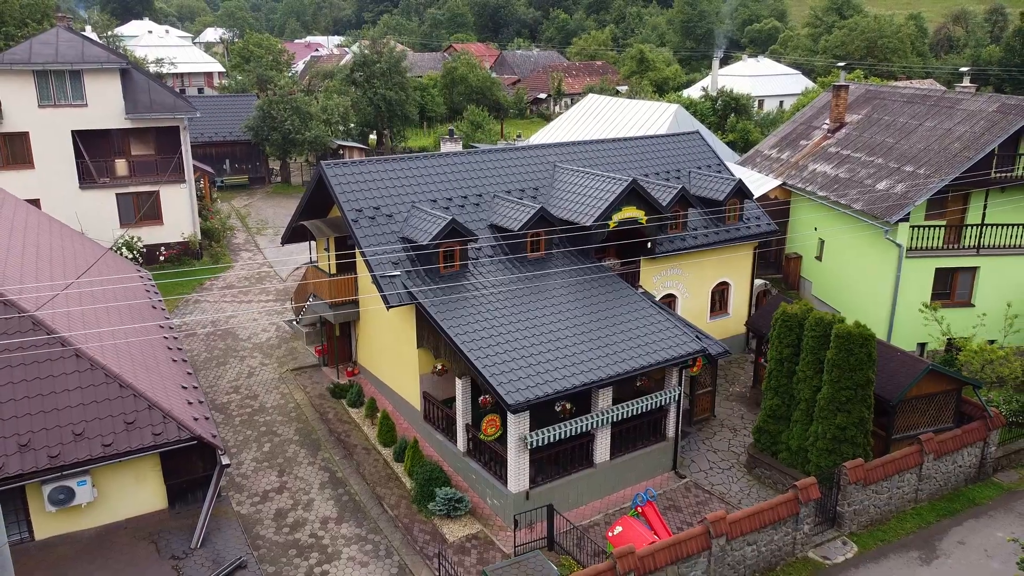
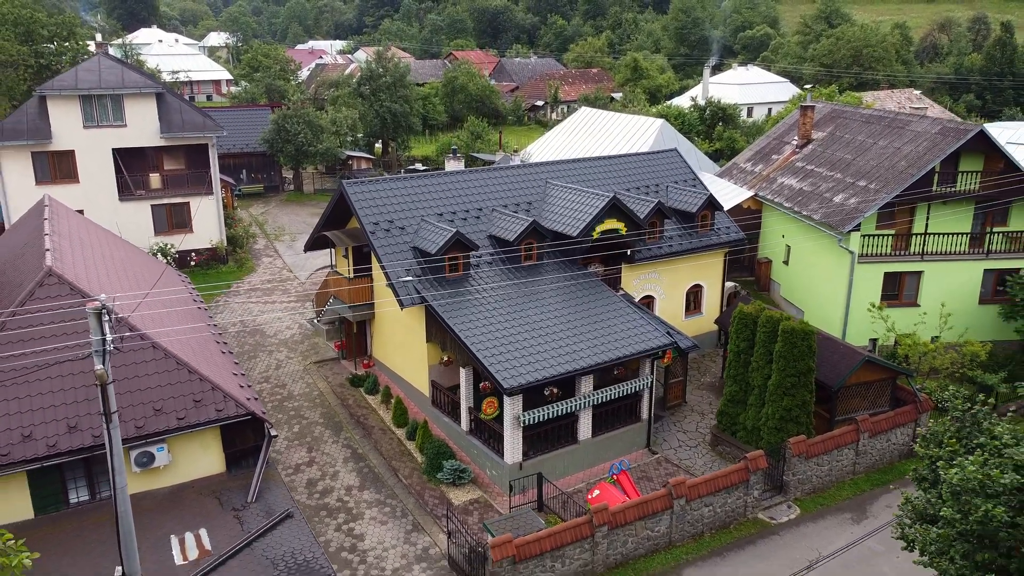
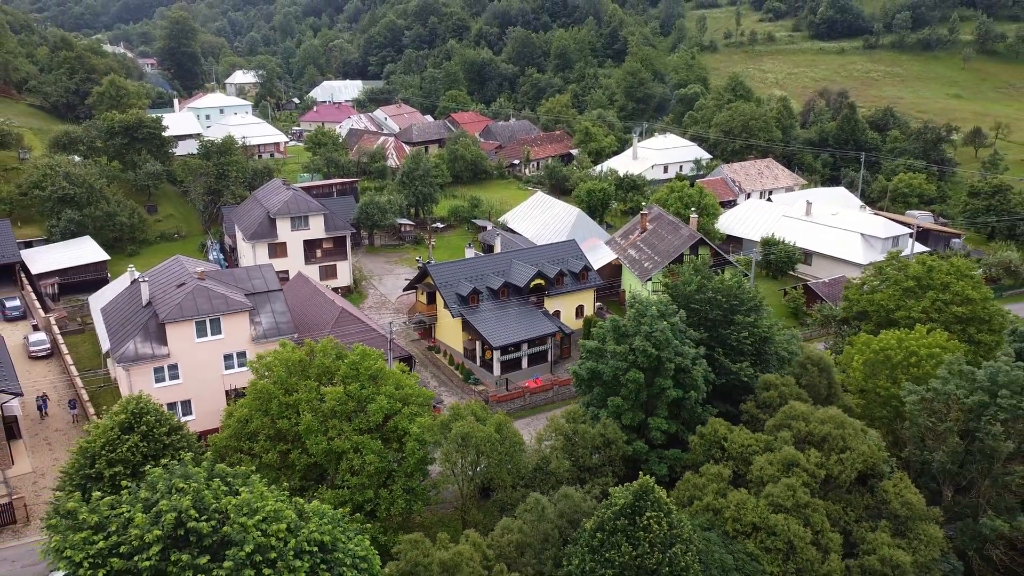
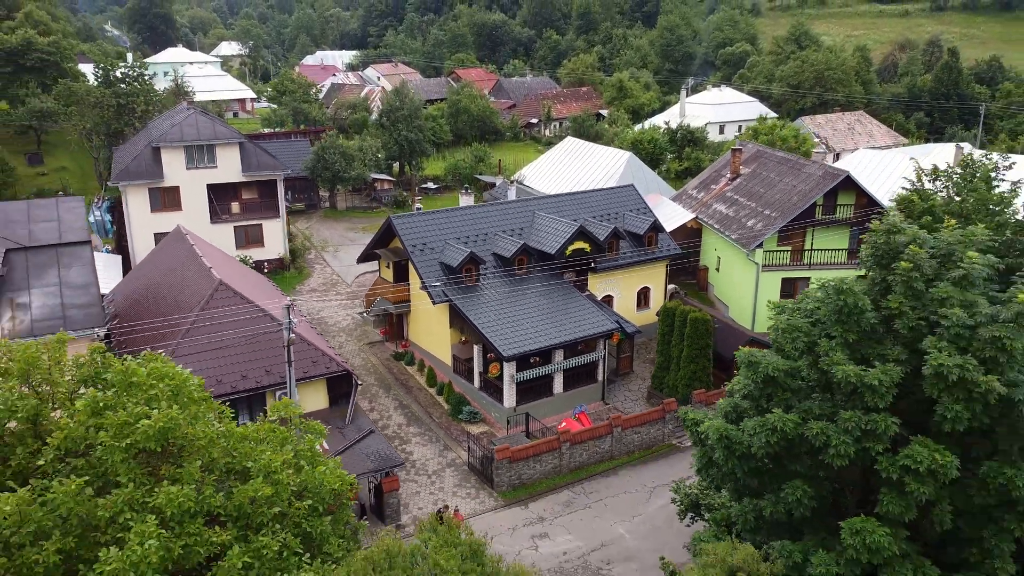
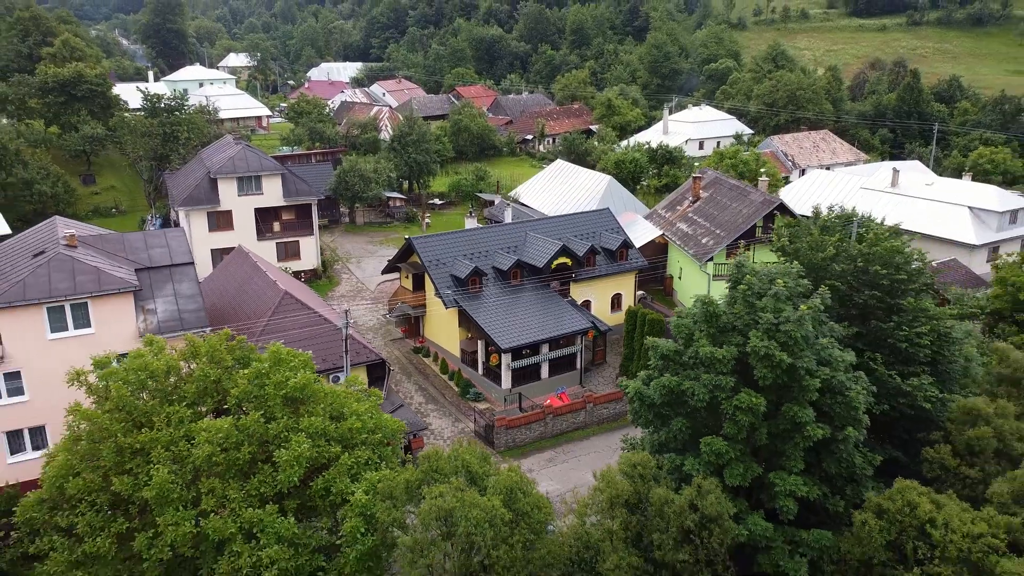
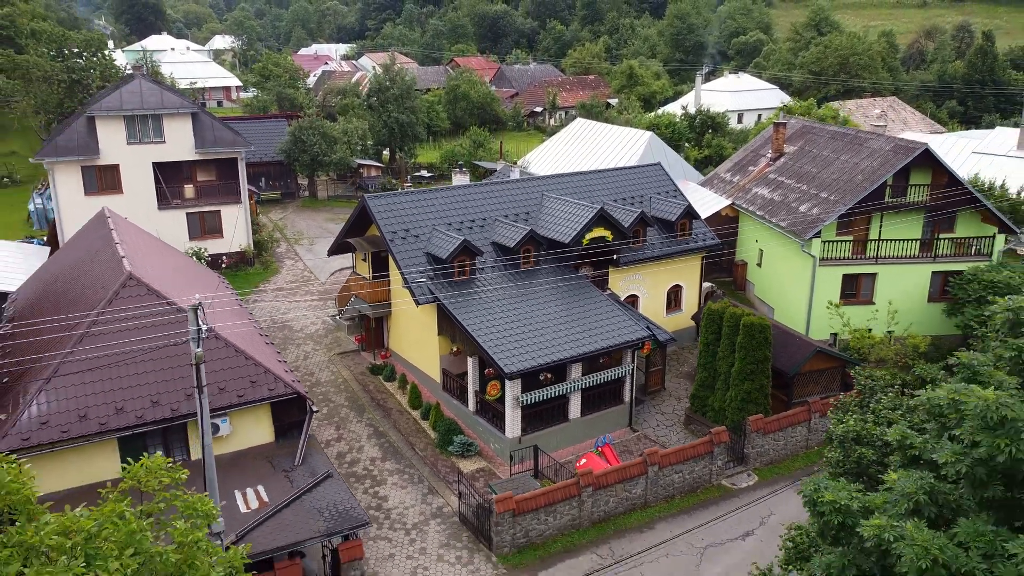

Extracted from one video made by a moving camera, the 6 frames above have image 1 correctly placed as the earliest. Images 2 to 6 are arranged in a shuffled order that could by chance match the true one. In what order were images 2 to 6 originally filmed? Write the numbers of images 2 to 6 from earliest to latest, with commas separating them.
2, 6, 4, 5, 3
